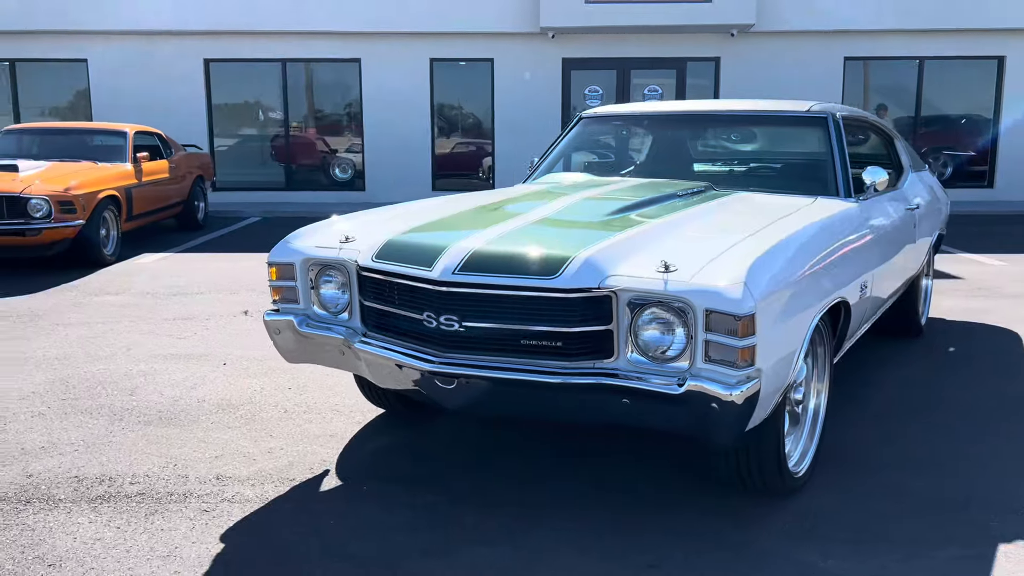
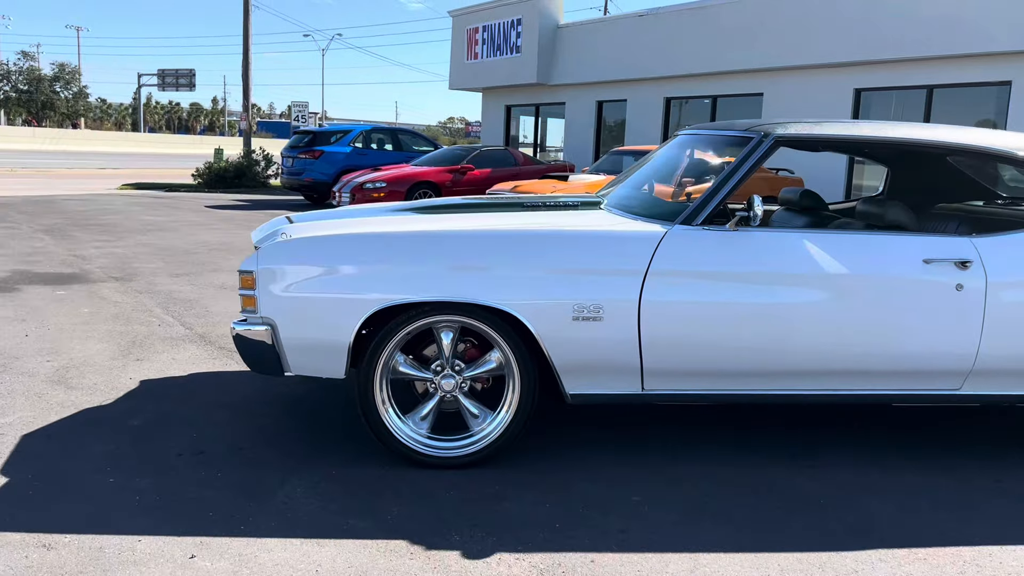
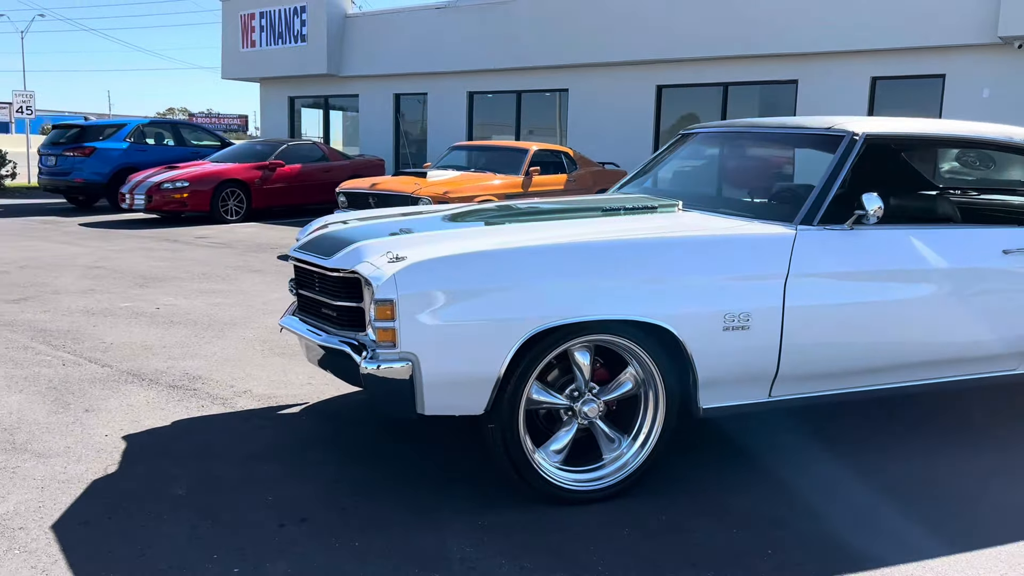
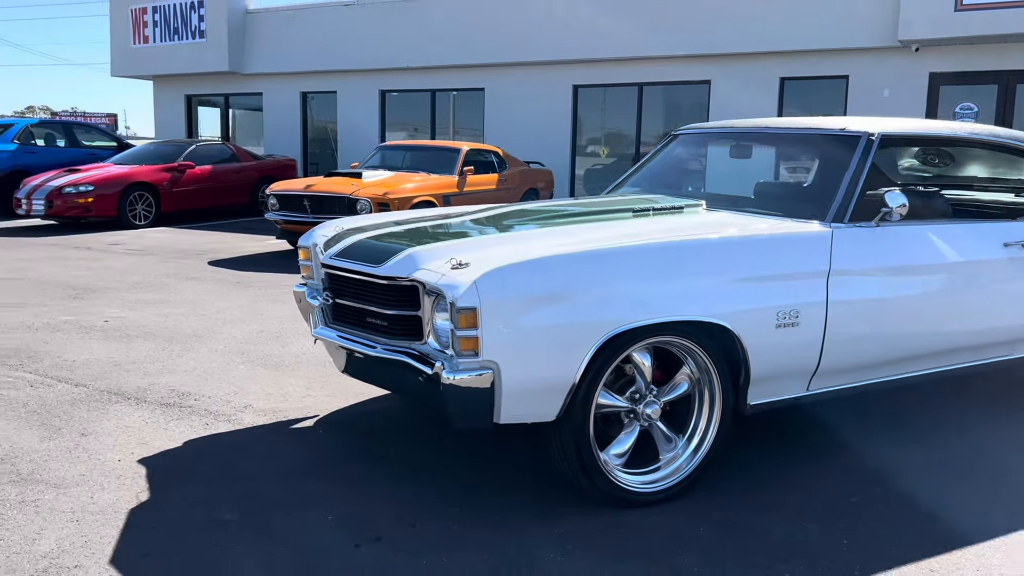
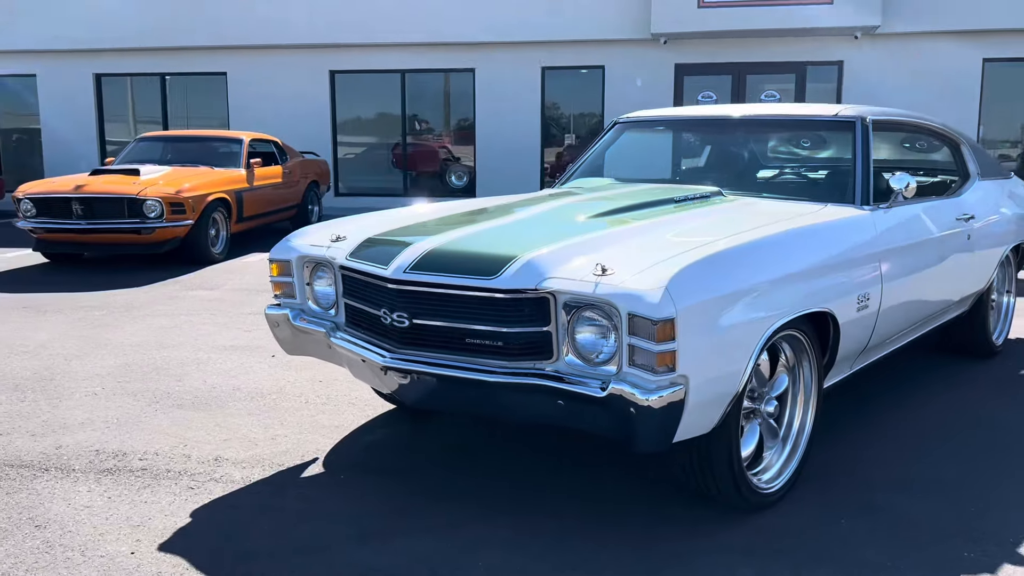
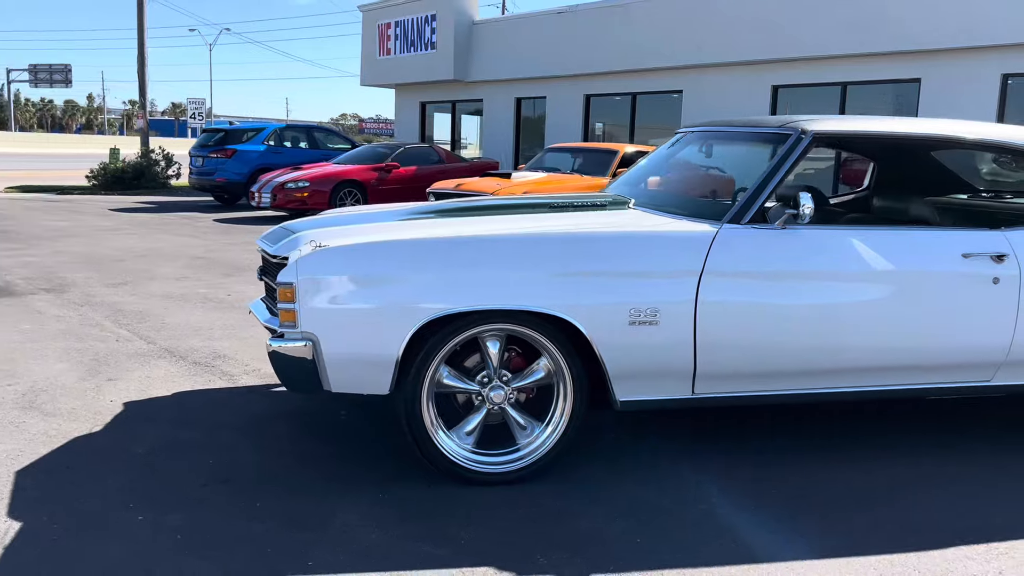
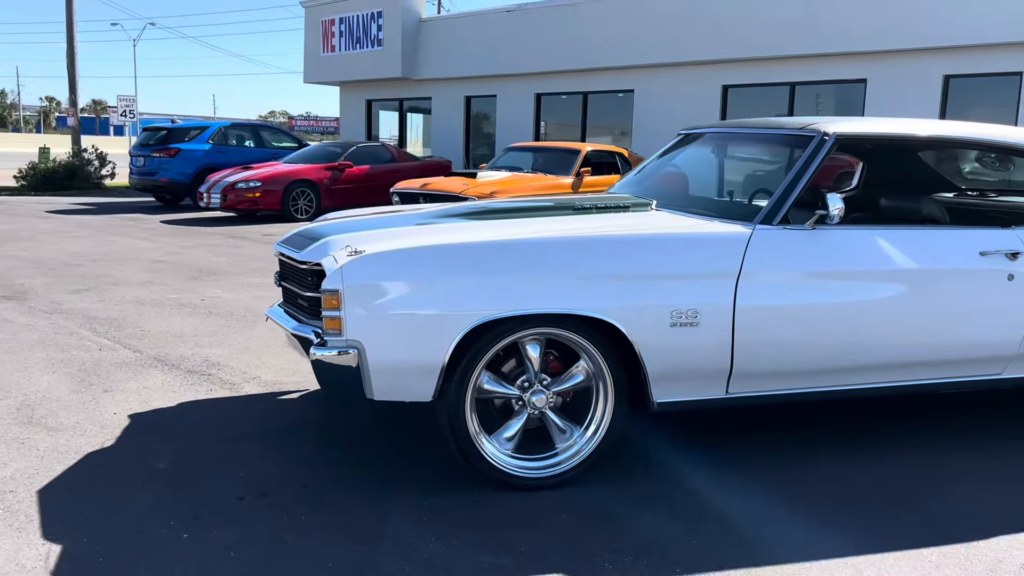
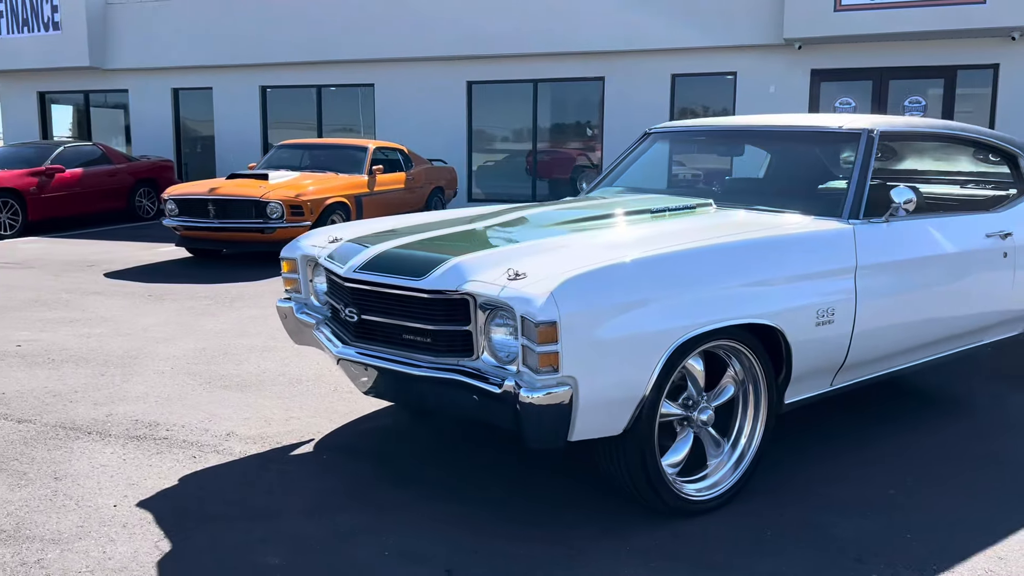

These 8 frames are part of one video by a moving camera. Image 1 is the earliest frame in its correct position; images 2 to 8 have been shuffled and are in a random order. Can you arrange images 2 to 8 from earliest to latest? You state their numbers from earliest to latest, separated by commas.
5, 8, 4, 3, 7, 6, 2
